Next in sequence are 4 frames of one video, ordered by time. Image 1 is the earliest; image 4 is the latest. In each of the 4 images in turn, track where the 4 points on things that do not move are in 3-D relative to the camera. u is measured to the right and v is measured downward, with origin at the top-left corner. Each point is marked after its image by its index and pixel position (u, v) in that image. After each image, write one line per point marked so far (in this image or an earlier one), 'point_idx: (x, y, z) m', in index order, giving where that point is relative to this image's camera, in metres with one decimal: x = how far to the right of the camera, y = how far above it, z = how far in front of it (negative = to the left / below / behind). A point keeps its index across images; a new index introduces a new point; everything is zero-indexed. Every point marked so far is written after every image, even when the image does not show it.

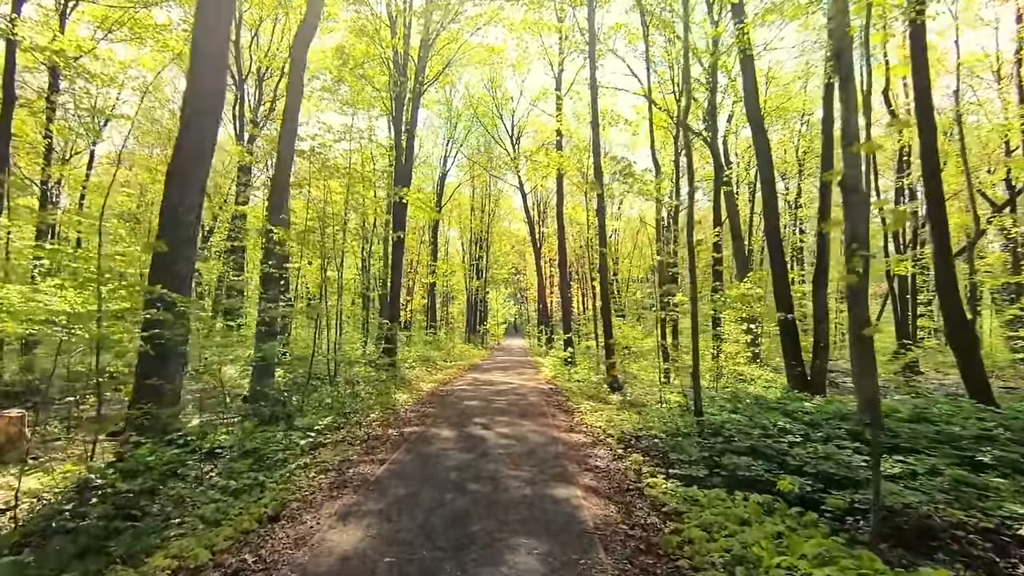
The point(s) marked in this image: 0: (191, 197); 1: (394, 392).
0: (-3.5, +1.0, +5.8) m
1: (-2.5, -2.2, +11.2) m
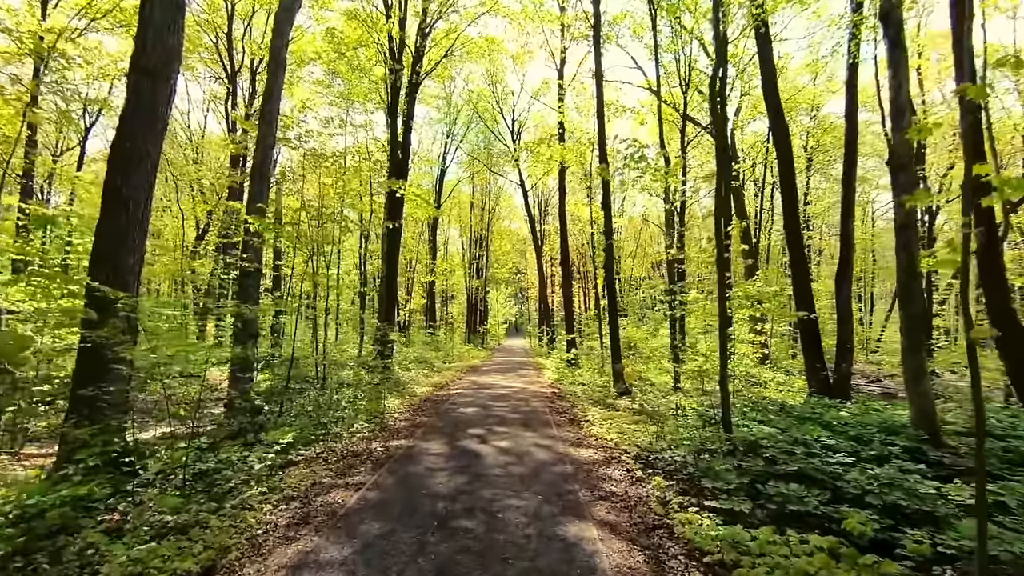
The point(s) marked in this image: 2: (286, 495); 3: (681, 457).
0: (-3.5, +1.0, +5.0) m
1: (-2.5, -2.2, +10.4) m
2: (-1.8, -1.6, +4.2) m
3: (+1.6, -1.6, +4.9) m
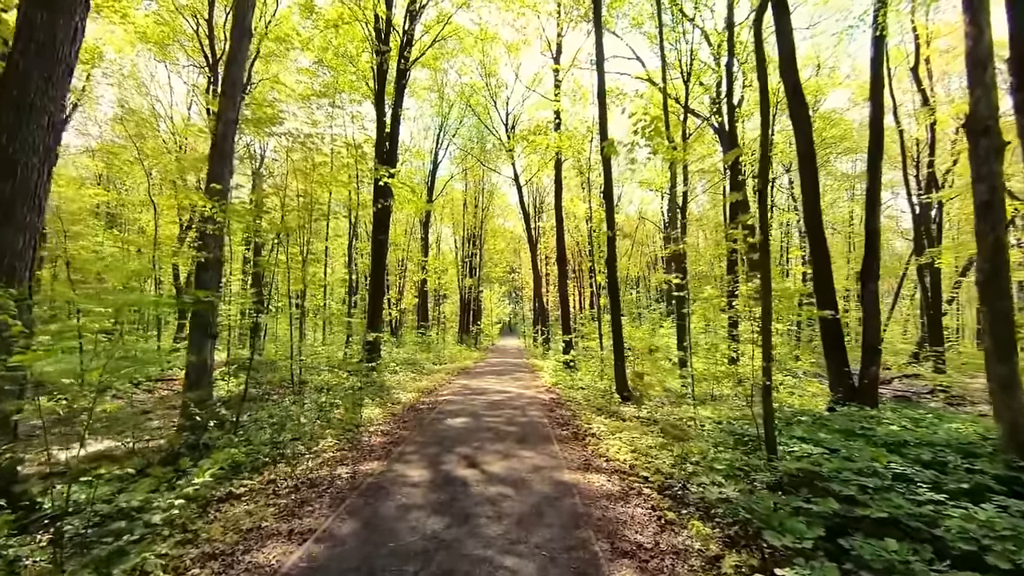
0: (-3.6, +1.1, +3.9) m
1: (-2.6, -2.1, +9.4) m
2: (-1.8, -1.6, +3.2) m
3: (+1.5, -1.5, +3.9) m
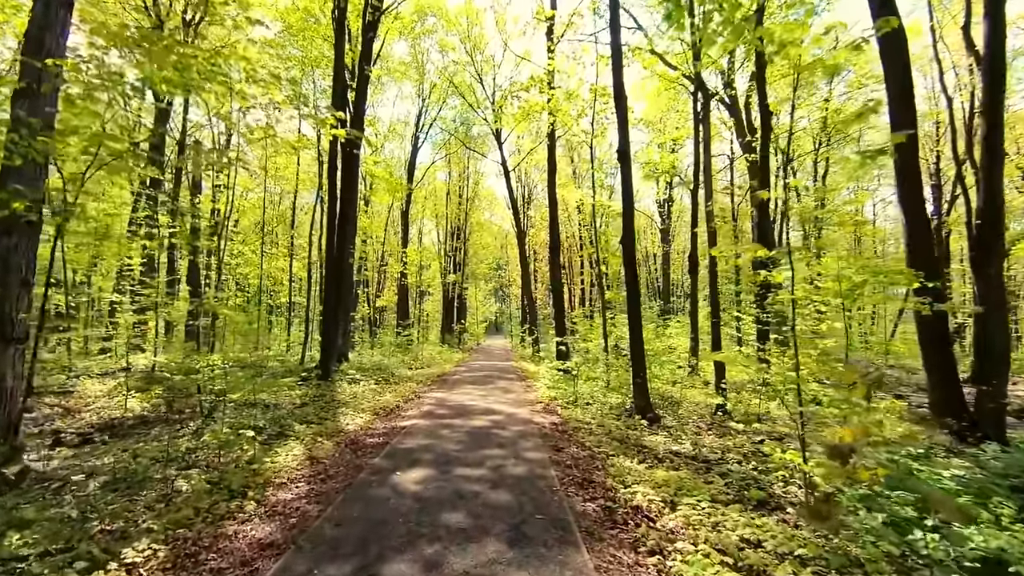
0: (-3.6, +1.4, +1.0) m
1: (-2.7, -1.9, +6.5) m
2: (-1.8, -1.3, +0.3) m
3: (+1.5, -1.3, +1.1) m
